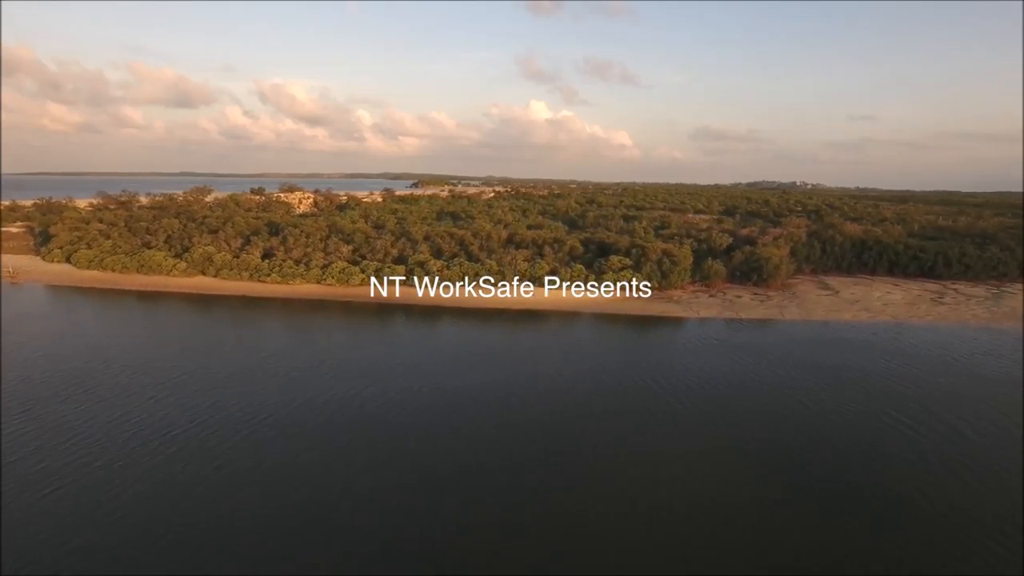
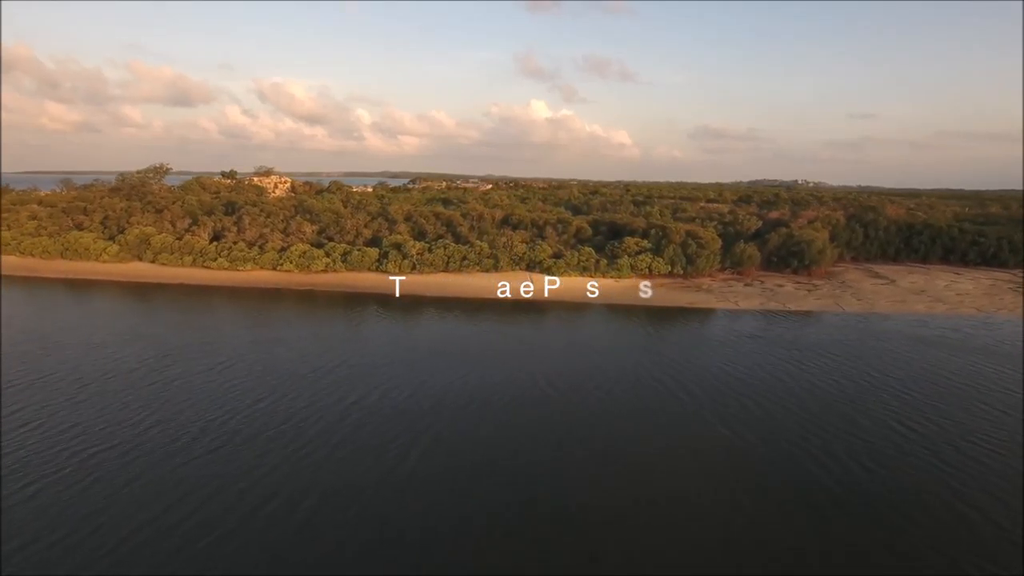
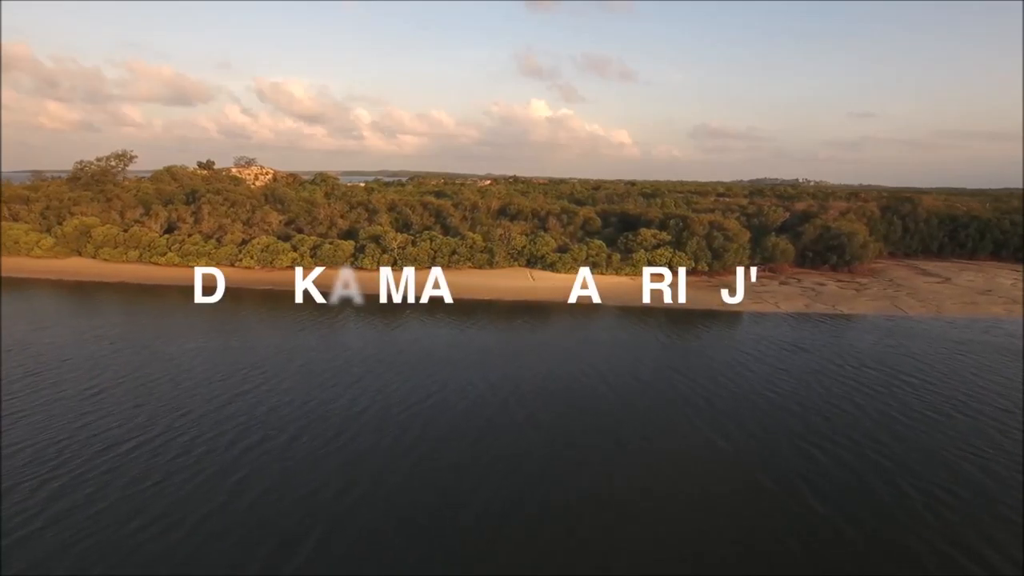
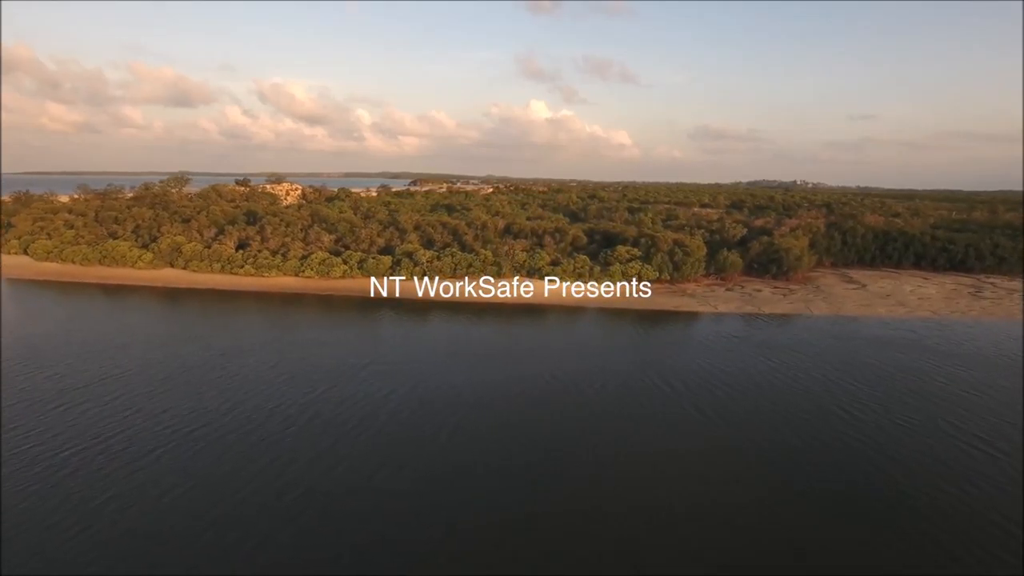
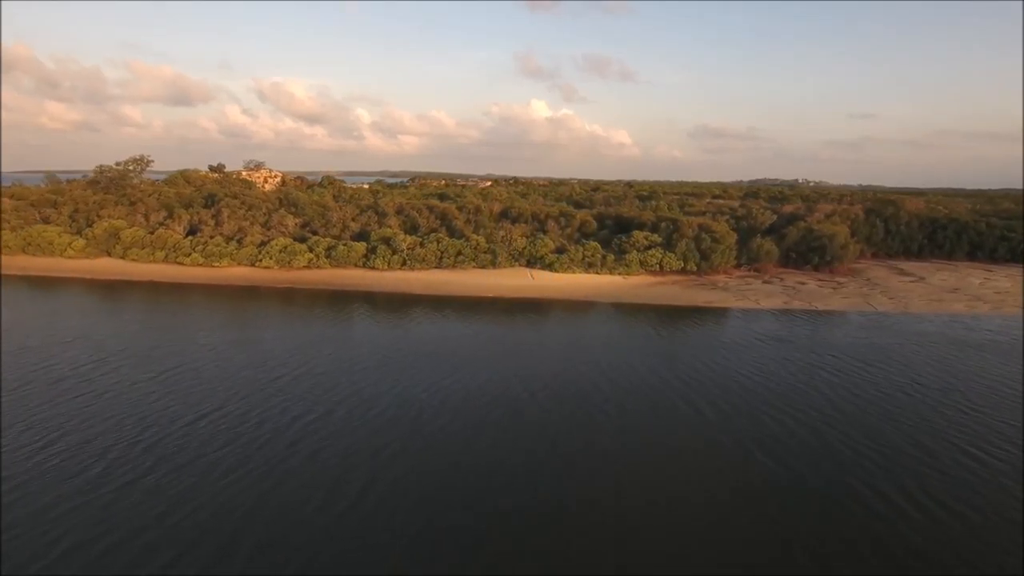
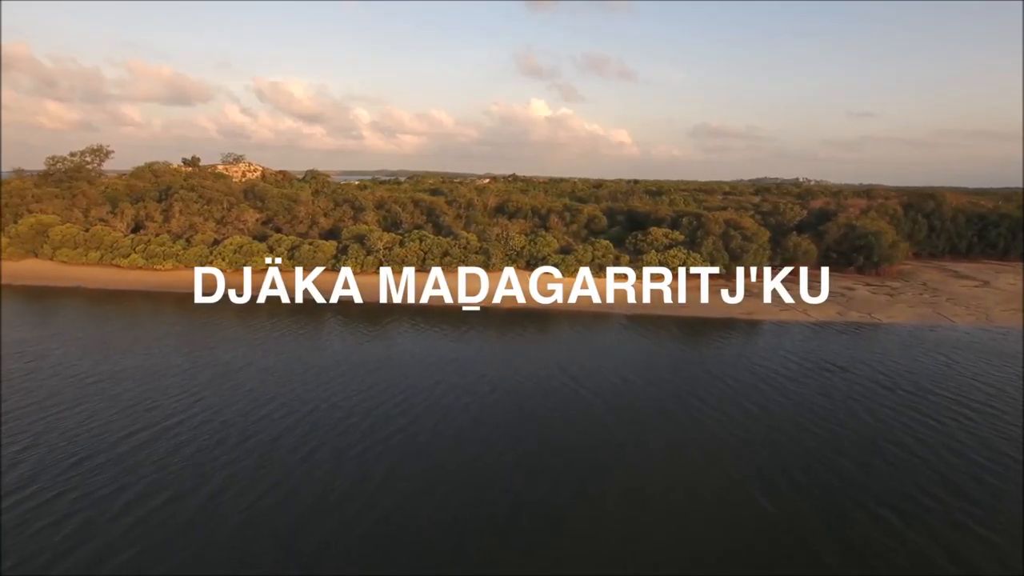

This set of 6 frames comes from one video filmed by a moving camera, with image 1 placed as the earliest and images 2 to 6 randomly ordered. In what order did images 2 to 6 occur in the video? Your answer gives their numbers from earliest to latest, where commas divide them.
4, 2, 5, 3, 6
